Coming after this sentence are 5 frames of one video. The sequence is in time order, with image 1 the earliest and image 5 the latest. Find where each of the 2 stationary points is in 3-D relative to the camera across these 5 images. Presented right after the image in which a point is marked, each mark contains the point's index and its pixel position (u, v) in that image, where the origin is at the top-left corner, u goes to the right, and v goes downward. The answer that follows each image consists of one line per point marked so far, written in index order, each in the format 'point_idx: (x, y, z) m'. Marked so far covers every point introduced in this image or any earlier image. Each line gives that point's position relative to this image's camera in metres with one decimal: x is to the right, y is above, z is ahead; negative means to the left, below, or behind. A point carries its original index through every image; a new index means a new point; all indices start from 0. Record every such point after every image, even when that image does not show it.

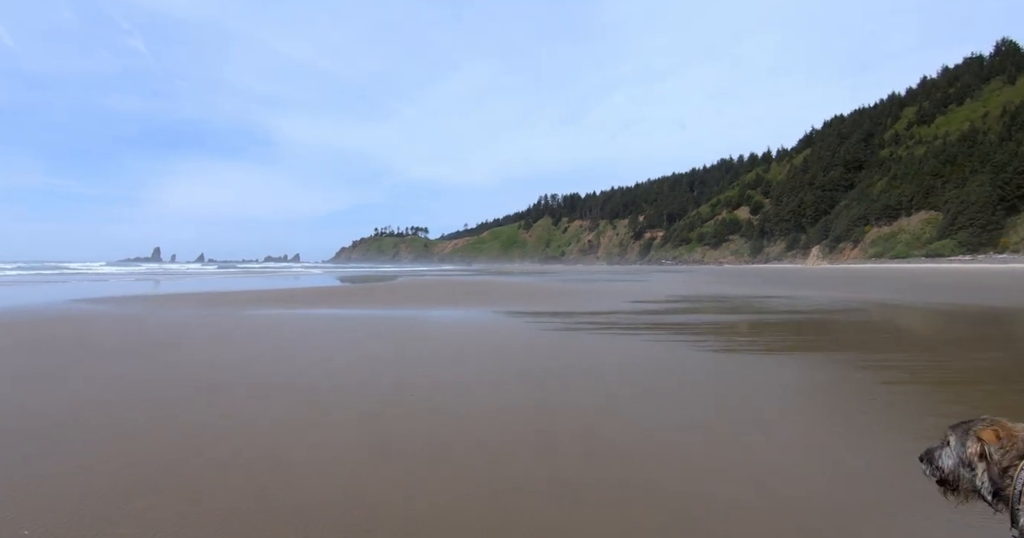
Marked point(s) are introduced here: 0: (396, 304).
0: (-3.7, -1.2, +16.3) m
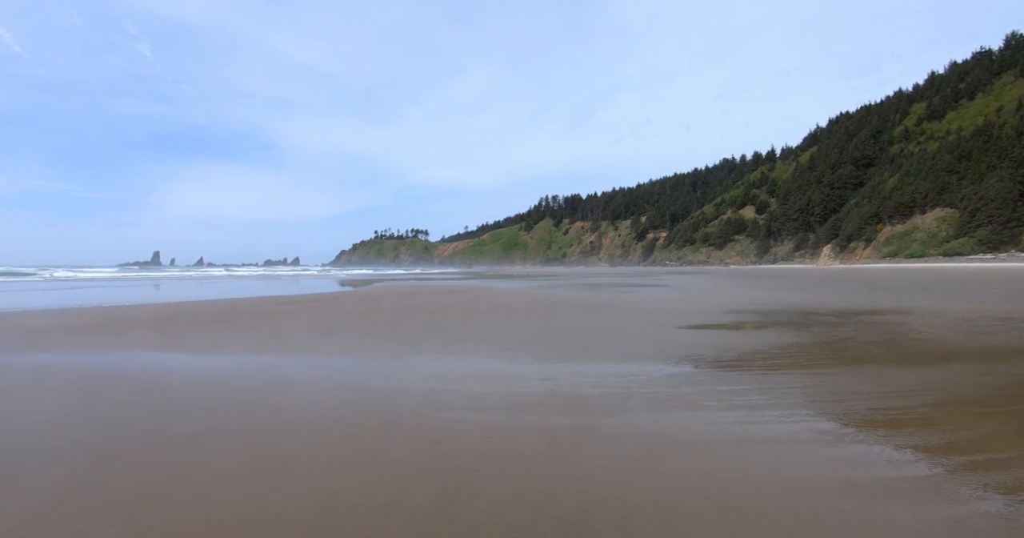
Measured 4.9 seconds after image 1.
0: (-3.4, -1.4, +14.5) m
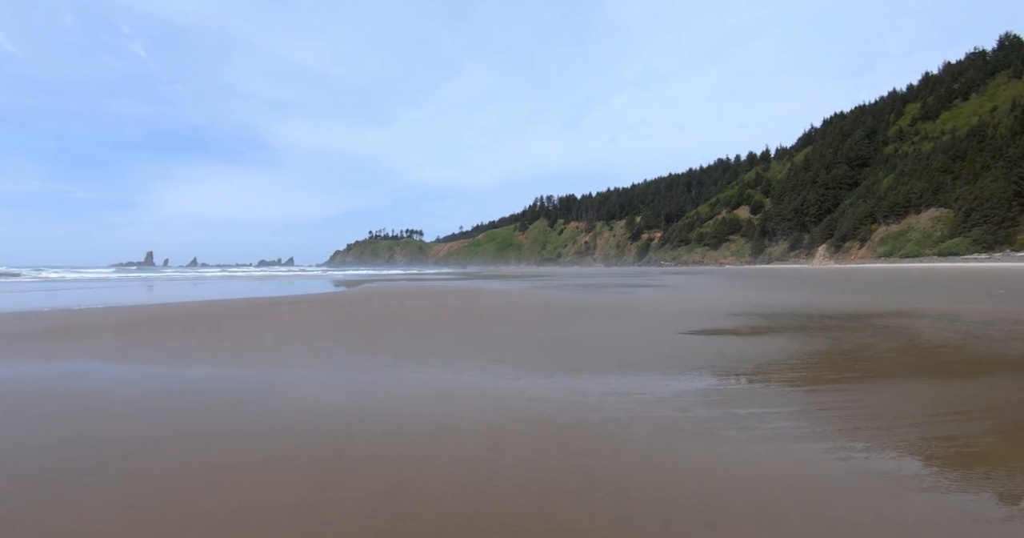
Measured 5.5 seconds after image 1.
0: (-3.6, -1.4, +13.9) m
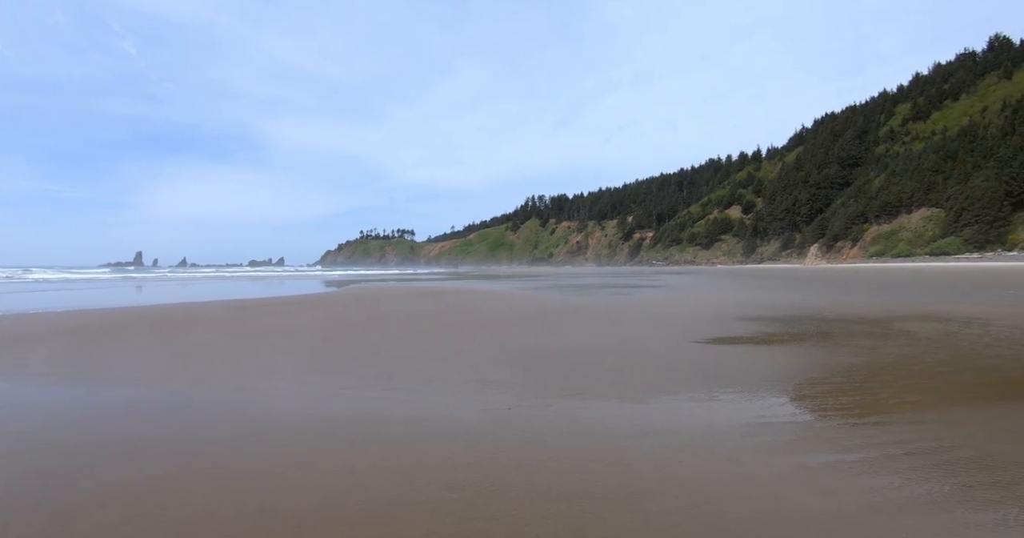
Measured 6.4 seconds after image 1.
0: (-3.8, -1.4, +13.1) m
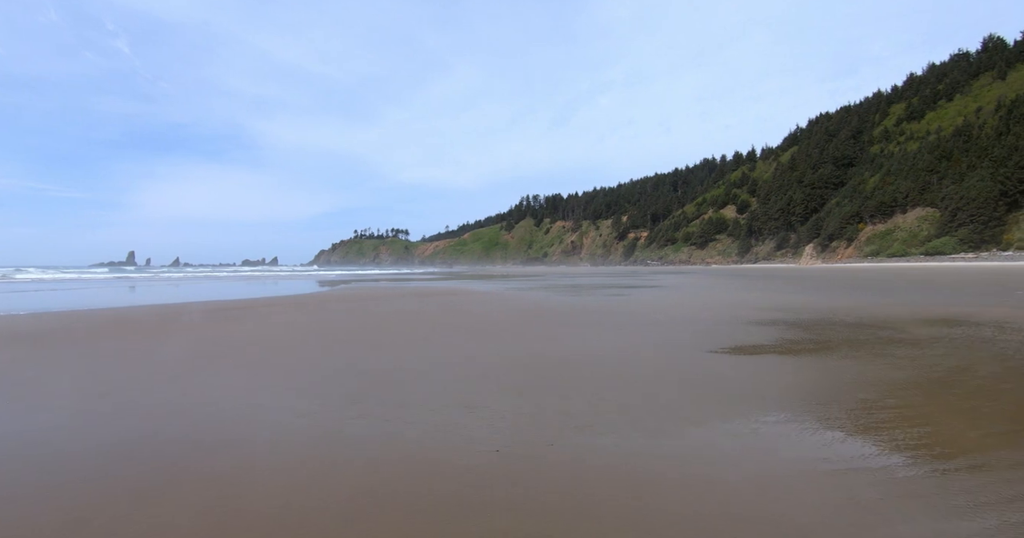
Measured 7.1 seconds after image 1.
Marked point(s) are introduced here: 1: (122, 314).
0: (-4.0, -1.4, +12.4) m
1: (-12.0, -1.4, +15.3) m
